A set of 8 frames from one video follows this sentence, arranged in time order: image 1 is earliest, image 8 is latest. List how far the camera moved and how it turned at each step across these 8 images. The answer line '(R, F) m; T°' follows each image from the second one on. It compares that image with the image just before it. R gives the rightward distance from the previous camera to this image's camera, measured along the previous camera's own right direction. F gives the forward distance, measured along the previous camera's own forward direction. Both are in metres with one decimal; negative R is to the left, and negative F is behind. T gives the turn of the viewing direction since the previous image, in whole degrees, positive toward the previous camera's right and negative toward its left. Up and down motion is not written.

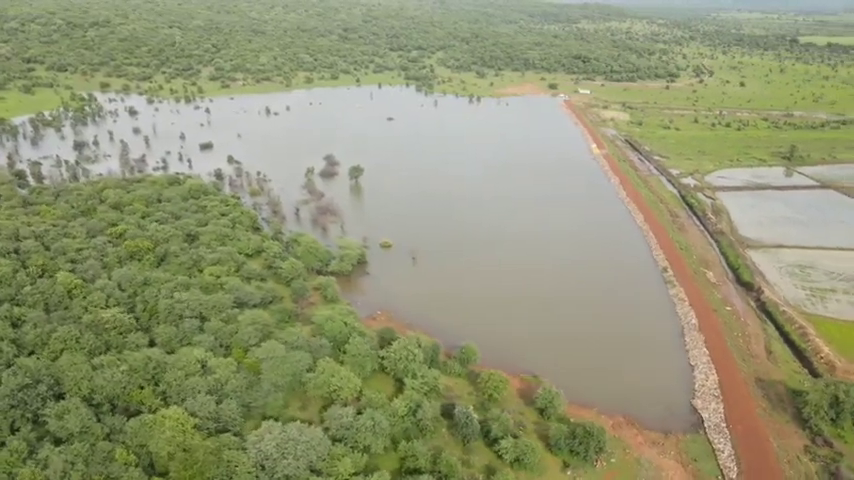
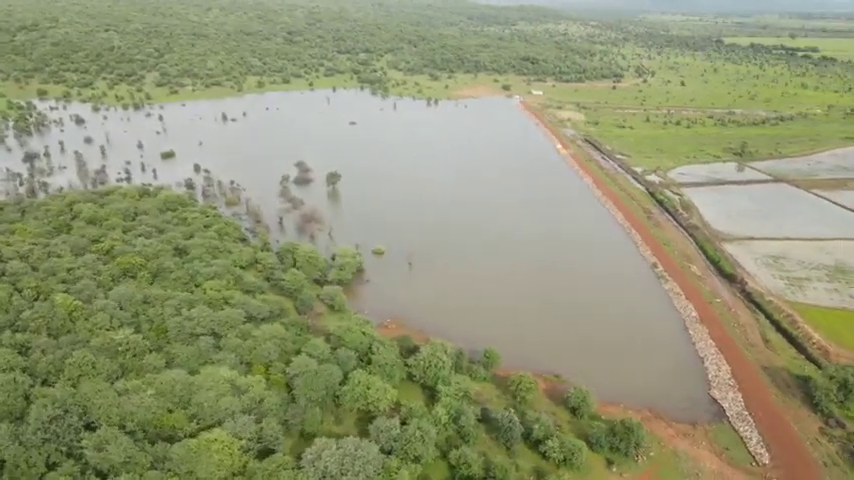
(-3.9, +0.2) m; +5°
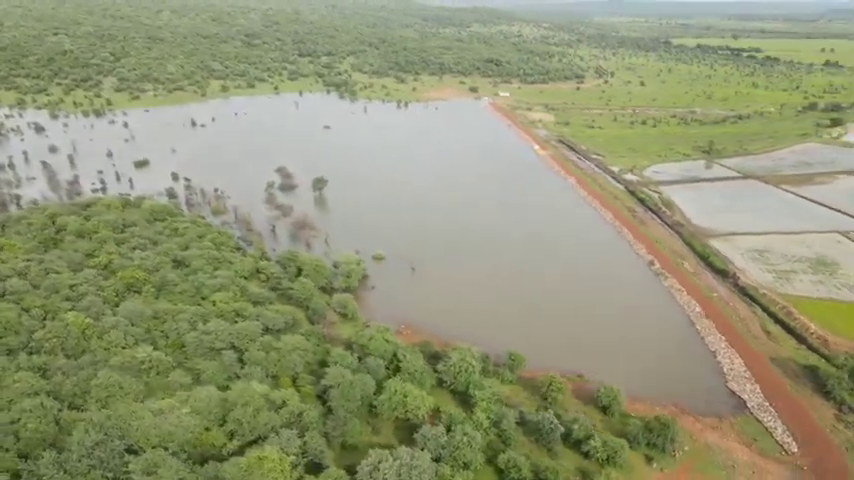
(-3.4, +0.1) m; +4°
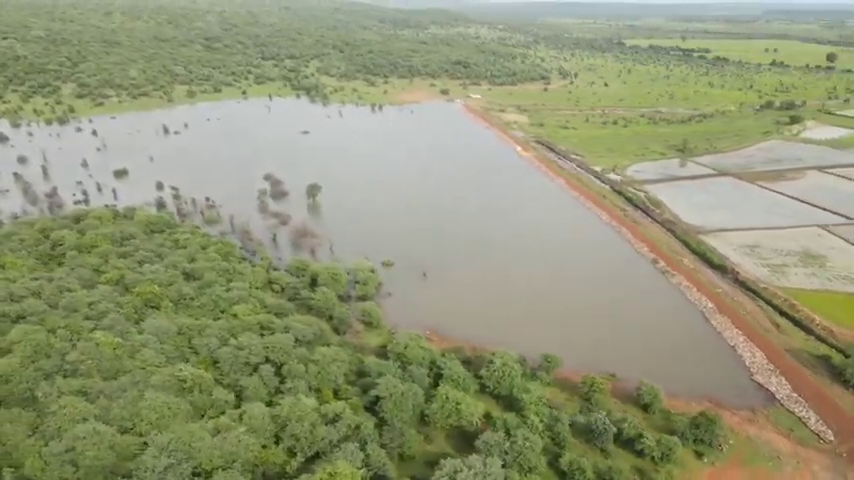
(-3.9, +0.1) m; +4°
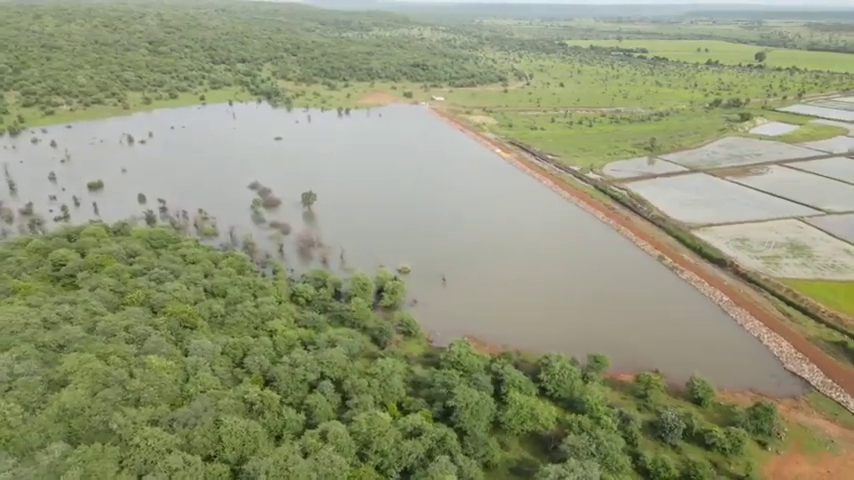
(-5.5, +0.2) m; +5°
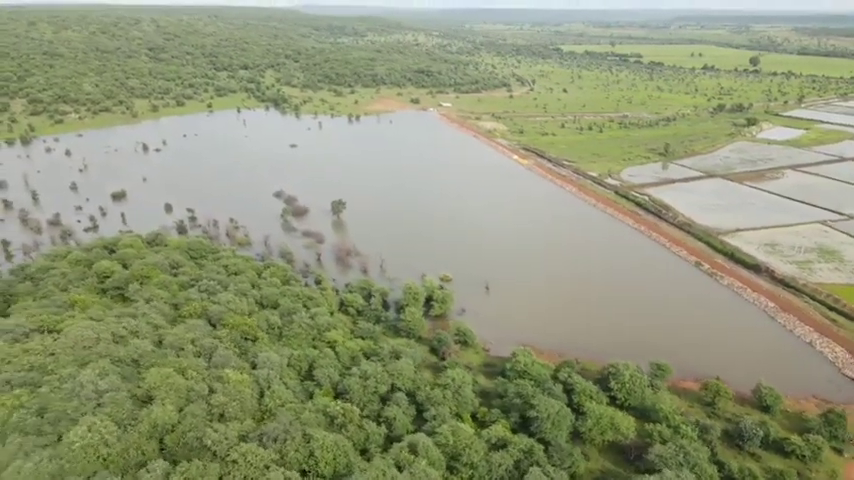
(-3.9, 0.0) m; +1°
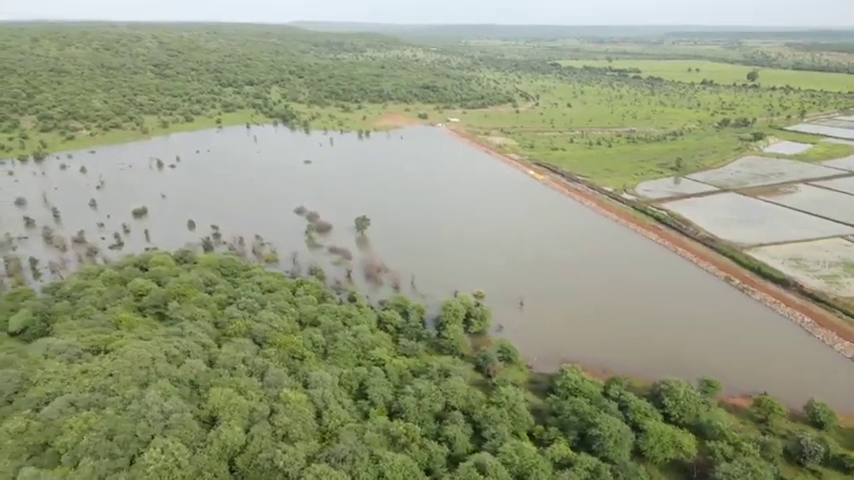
(-2.9, -0.1) m; 0°
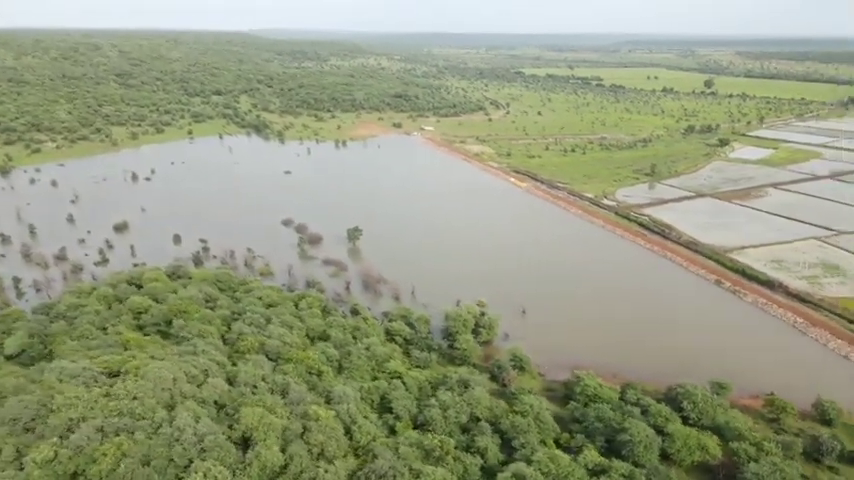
(-2.8, 0.0) m; +3°
